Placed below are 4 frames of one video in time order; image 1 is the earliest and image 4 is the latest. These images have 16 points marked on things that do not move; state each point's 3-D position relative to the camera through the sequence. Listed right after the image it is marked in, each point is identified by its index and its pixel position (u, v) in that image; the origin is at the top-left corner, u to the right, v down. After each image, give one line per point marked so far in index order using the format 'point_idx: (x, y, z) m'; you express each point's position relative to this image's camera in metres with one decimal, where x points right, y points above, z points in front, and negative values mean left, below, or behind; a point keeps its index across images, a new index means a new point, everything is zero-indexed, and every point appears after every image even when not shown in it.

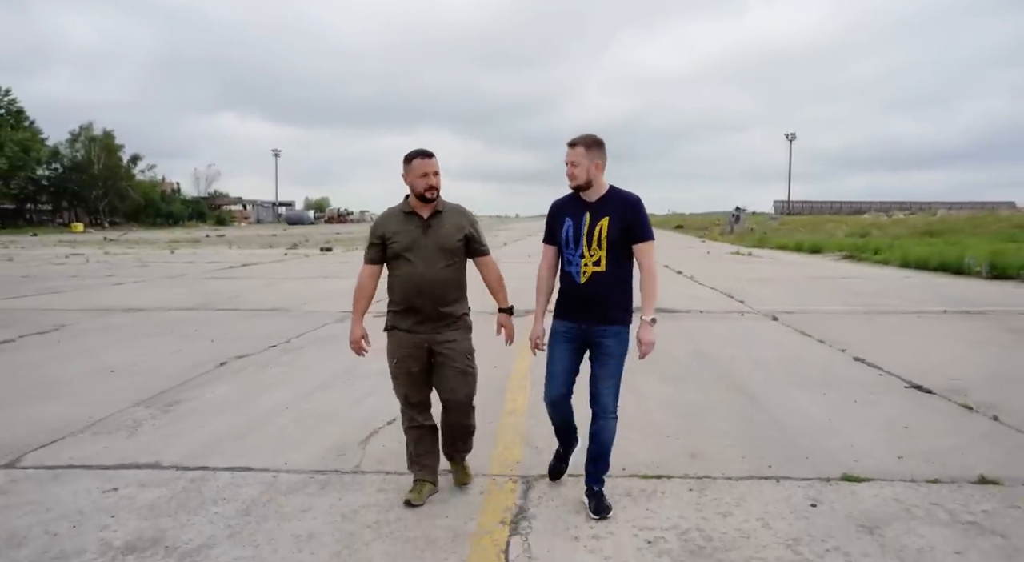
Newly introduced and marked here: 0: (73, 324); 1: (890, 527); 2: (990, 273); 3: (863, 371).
0: (-6.4, -0.6, +8.7) m
1: (+1.8, -1.1, +2.8) m
2: (+11.6, +0.2, +14.5) m
3: (+3.5, -0.9, +5.9) m
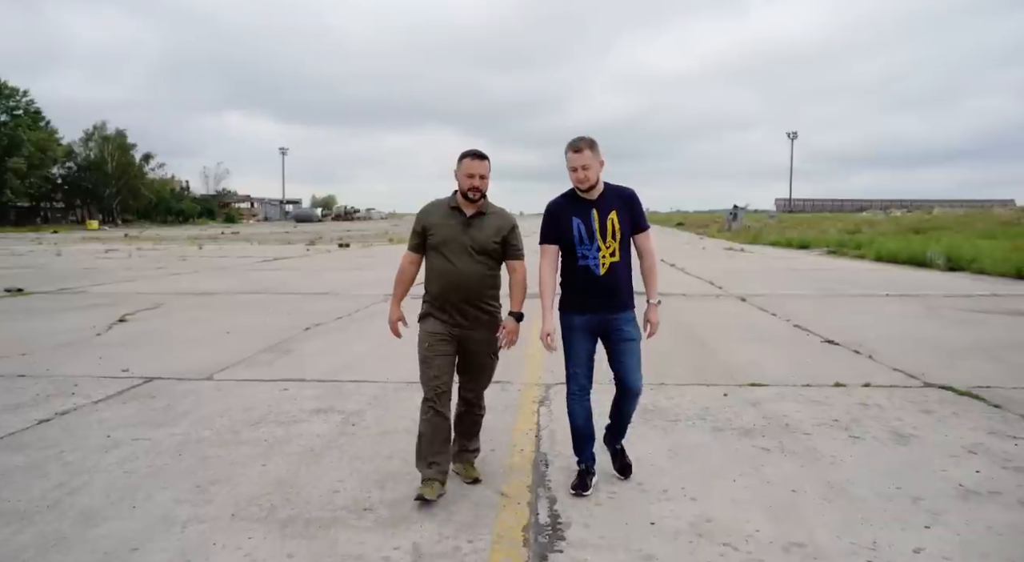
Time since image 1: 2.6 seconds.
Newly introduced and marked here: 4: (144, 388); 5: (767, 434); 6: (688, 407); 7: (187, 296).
0: (-6.1, -0.4, +10.6) m
1: (+2.0, -0.9, +4.6) m
2: (+11.9, +0.4, +16.3) m
3: (+3.8, -0.7, +7.8) m
4: (-3.2, -0.9, +5.1) m
5: (+1.7, -1.0, +3.9) m
6: (+1.3, -1.0, +4.5) m
7: (-6.3, -0.3, +11.6) m
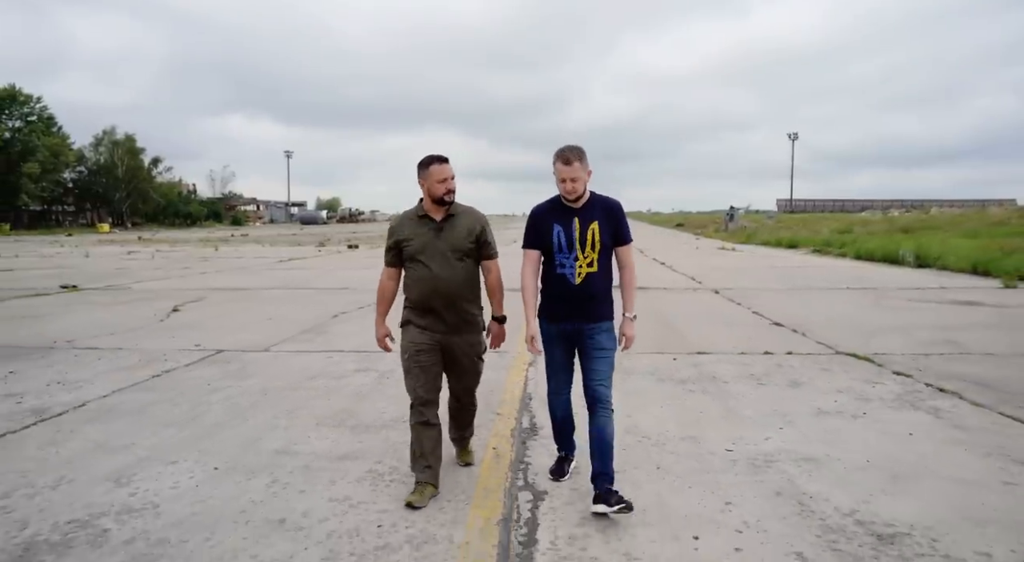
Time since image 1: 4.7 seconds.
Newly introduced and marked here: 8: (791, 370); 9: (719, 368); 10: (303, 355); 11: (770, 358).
0: (-6.1, -0.3, +12.0) m
1: (+1.9, -0.8, +6.0) m
2: (+11.9, +0.6, +17.6) m
3: (+3.7, -0.6, +9.1) m
4: (-3.2, -0.8, +6.5) m
5: (+1.6, -0.9, +5.3) m
6: (+1.3, -0.9, +5.9) m
7: (-6.3, -0.2, +13.0) m
8: (+2.6, -0.8, +5.6) m
9: (+2.0, -0.8, +5.8) m
10: (-2.3, -0.8, +6.6) m
11: (+2.6, -0.8, +6.1) m
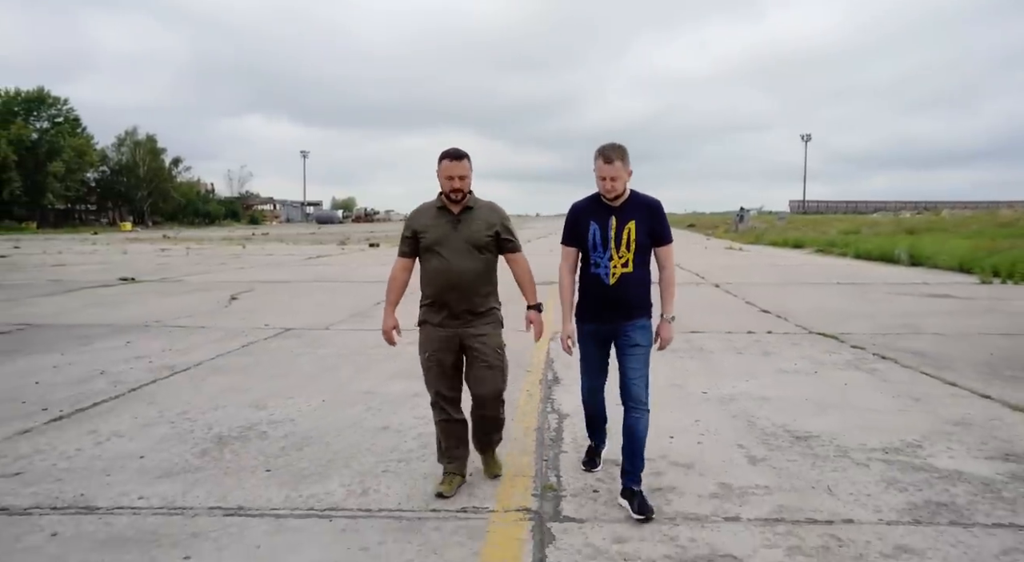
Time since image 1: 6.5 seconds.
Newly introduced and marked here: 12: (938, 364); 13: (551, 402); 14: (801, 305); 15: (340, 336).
0: (-5.7, -0.2, +13.3) m
1: (+2.2, -0.7, +7.2) m
2: (+12.4, +0.6, +18.6) m
3: (+4.1, -0.5, +10.3) m
4: (-2.9, -0.7, +7.8) m
5: (+1.9, -0.8, +6.5) m
6: (+1.6, -0.7, +7.1) m
7: (-5.9, -0.1, +14.4) m
8: (+2.9, -0.7, +6.8) m
9: (+2.3, -0.7, +7.0) m
10: (-2.0, -0.7, +7.8) m
11: (+2.9, -0.7, +7.3) m
12: (+4.0, -0.8, +5.6) m
13: (+0.3, -1.0, +4.6) m
14: (+5.1, -0.4, +10.6) m
15: (-2.2, -0.7, +7.5) m
